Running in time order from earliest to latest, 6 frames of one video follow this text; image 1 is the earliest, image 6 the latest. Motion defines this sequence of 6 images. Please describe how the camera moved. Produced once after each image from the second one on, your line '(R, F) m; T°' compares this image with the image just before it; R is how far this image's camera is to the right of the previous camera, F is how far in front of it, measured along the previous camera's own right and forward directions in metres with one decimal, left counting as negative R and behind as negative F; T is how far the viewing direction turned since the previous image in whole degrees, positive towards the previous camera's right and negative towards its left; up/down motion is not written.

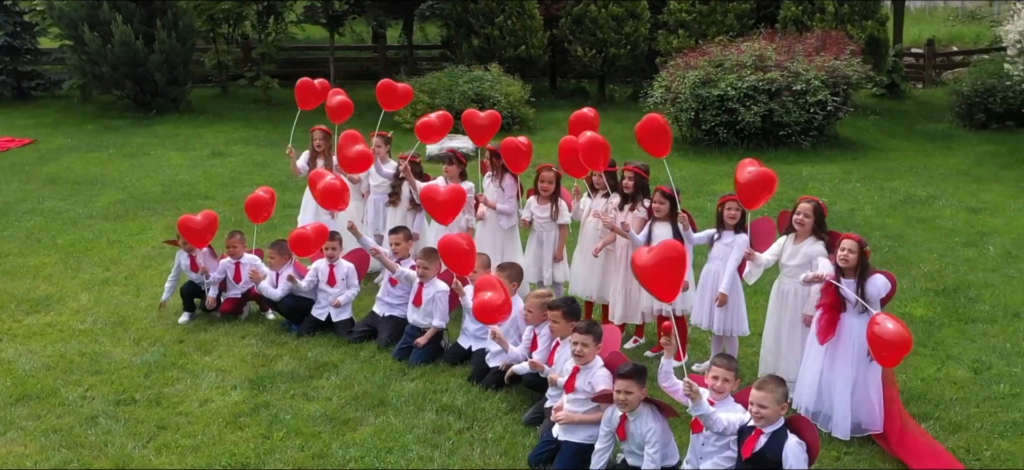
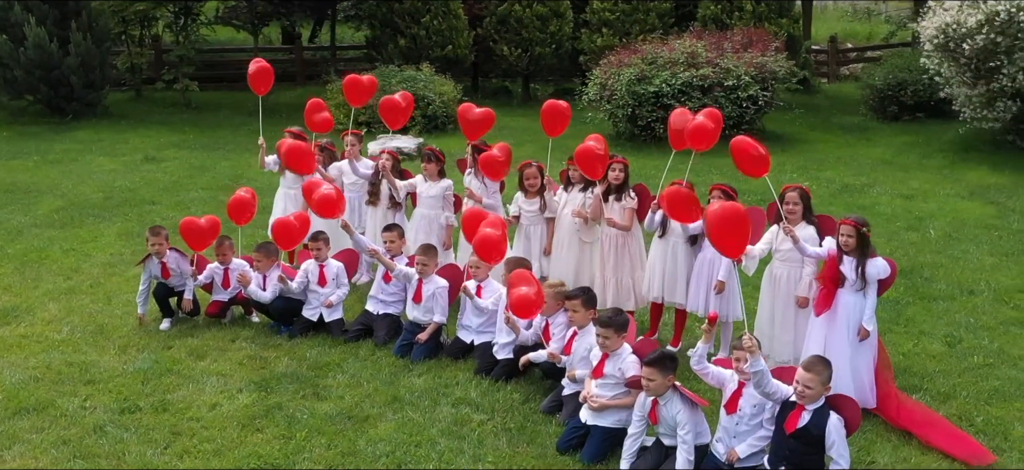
(-0.6, -0.1) m; +6°
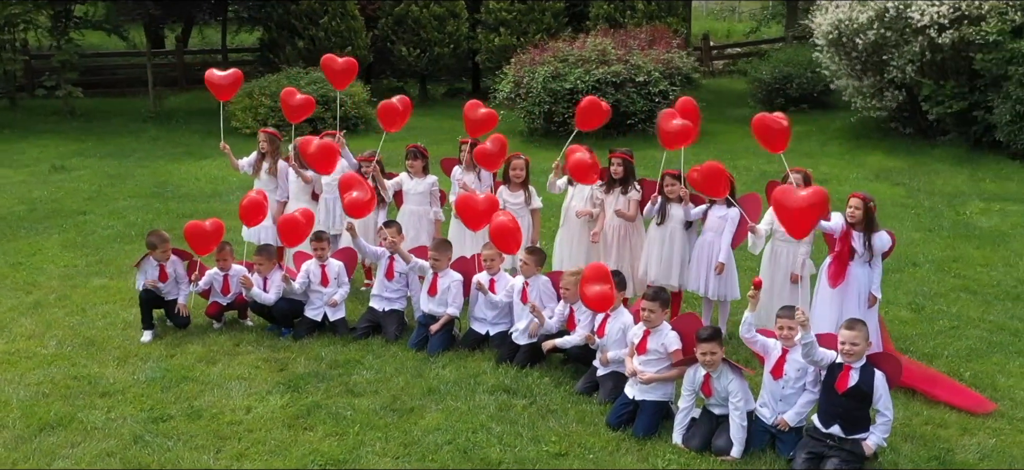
(-1.0, -0.1) m; +9°
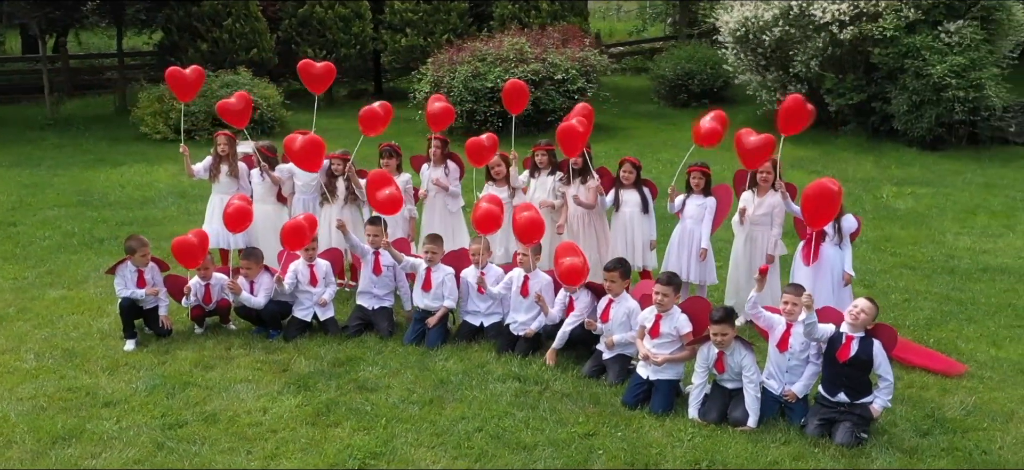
(-0.8, -0.1) m; +8°
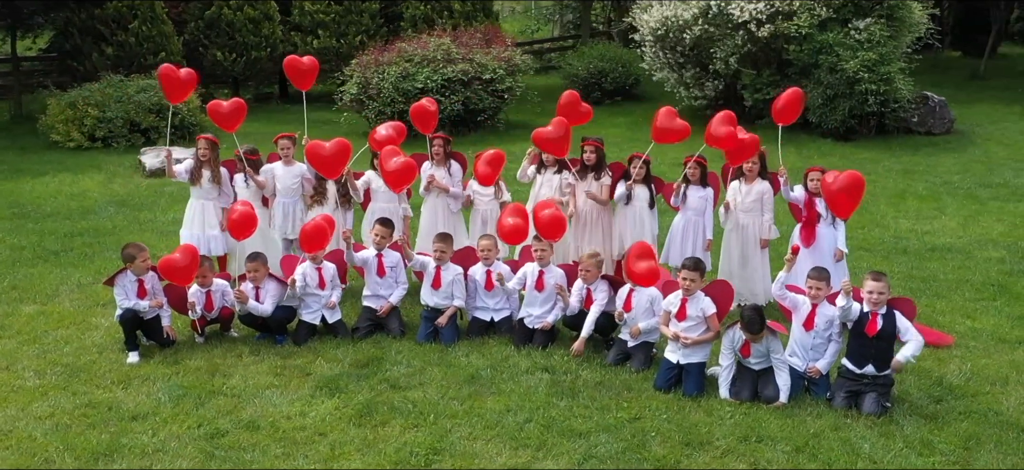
(-0.9, 0.0) m; +8°
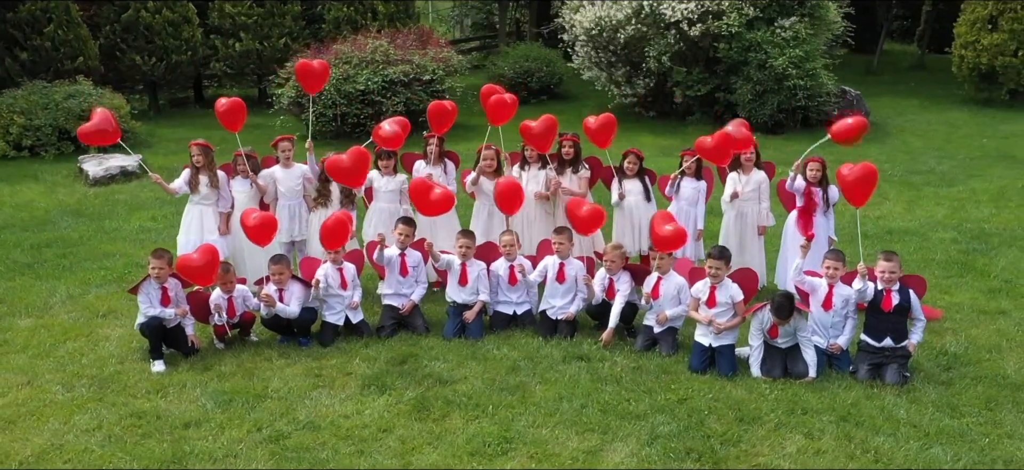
(-0.9, -0.1) m; +7°
